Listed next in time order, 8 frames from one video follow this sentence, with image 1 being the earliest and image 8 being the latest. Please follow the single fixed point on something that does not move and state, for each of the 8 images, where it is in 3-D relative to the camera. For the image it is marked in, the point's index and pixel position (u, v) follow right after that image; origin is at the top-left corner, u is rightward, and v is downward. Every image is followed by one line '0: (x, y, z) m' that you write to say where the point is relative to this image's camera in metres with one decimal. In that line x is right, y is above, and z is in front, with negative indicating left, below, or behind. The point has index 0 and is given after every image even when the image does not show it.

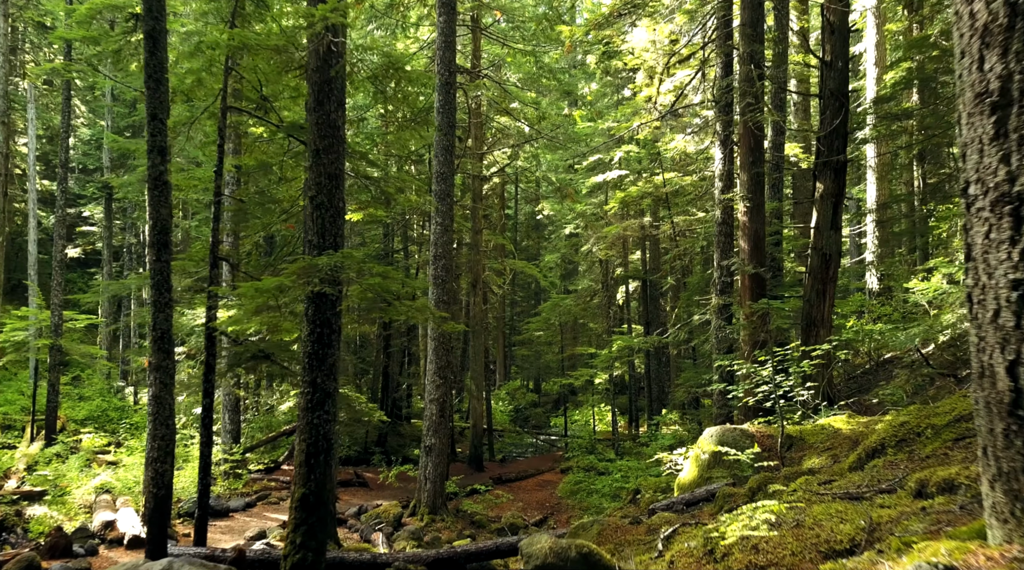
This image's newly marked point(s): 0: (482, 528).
0: (-0.6, -4.9, +17.7) m
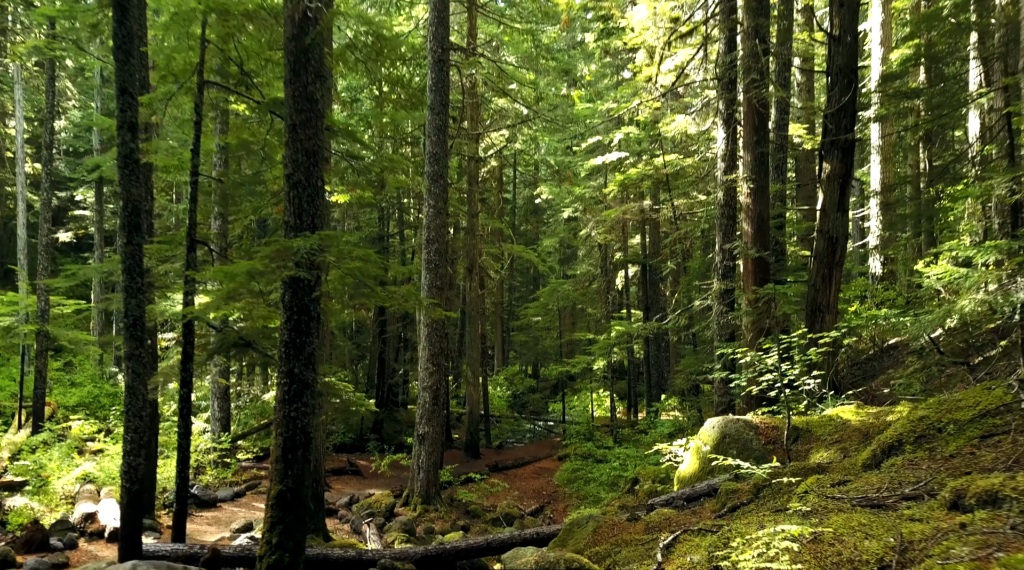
0: (-0.7, -4.6, +17.3) m
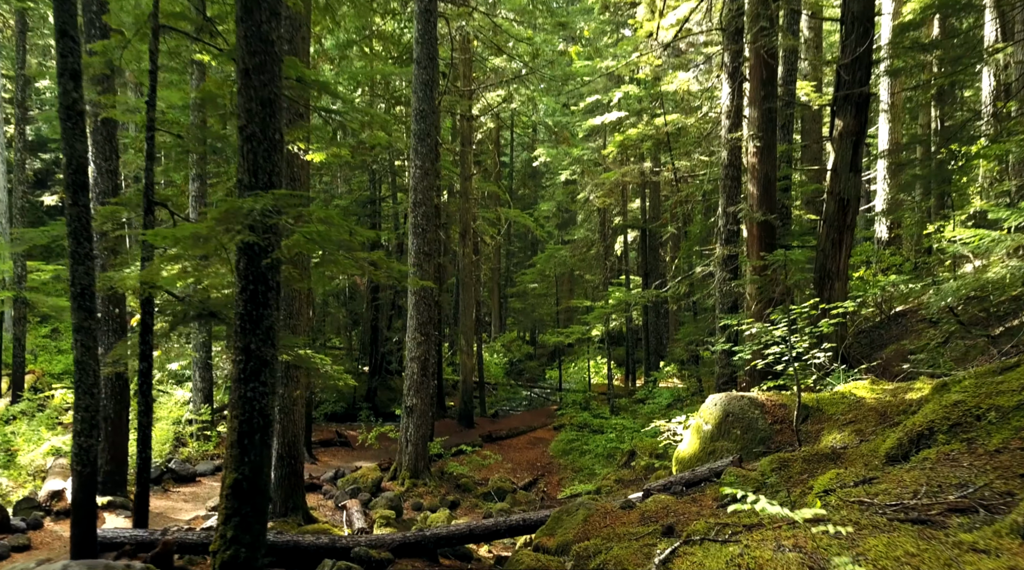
0: (-0.8, -4.0, +16.6) m
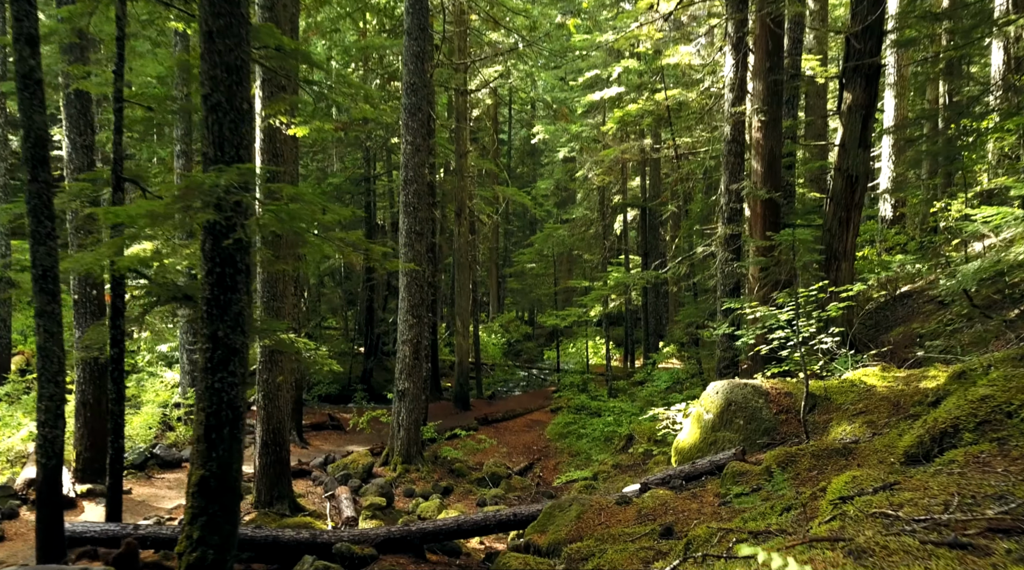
0: (-0.9, -3.6, +16.2) m
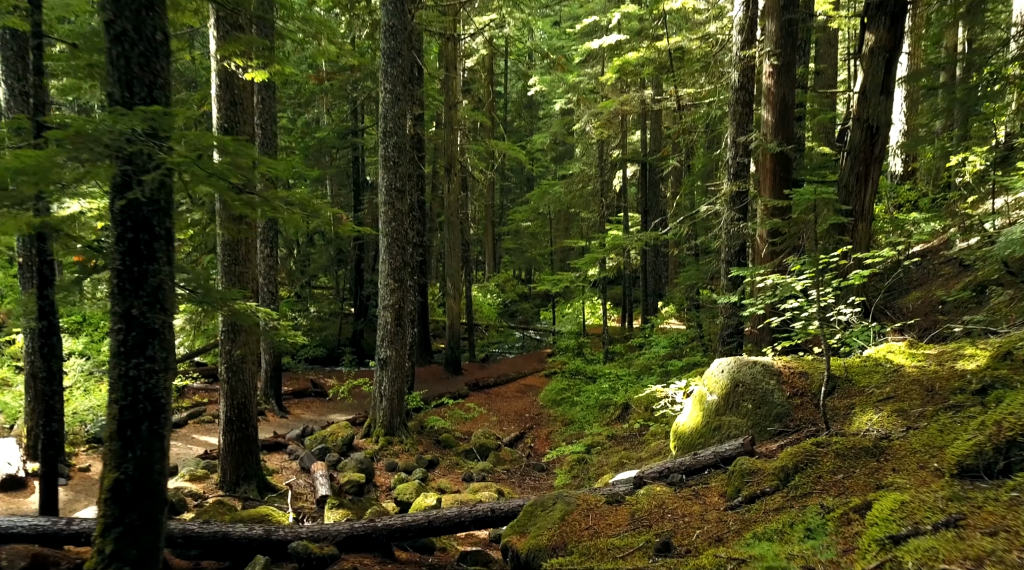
0: (-1.1, -2.9, +15.4) m
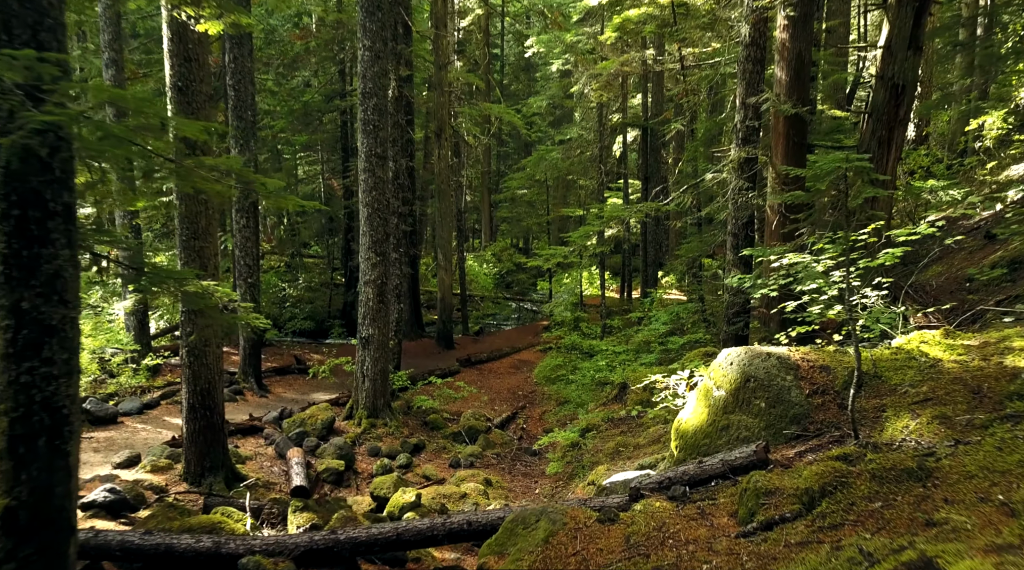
0: (-1.3, -2.4, +14.5) m
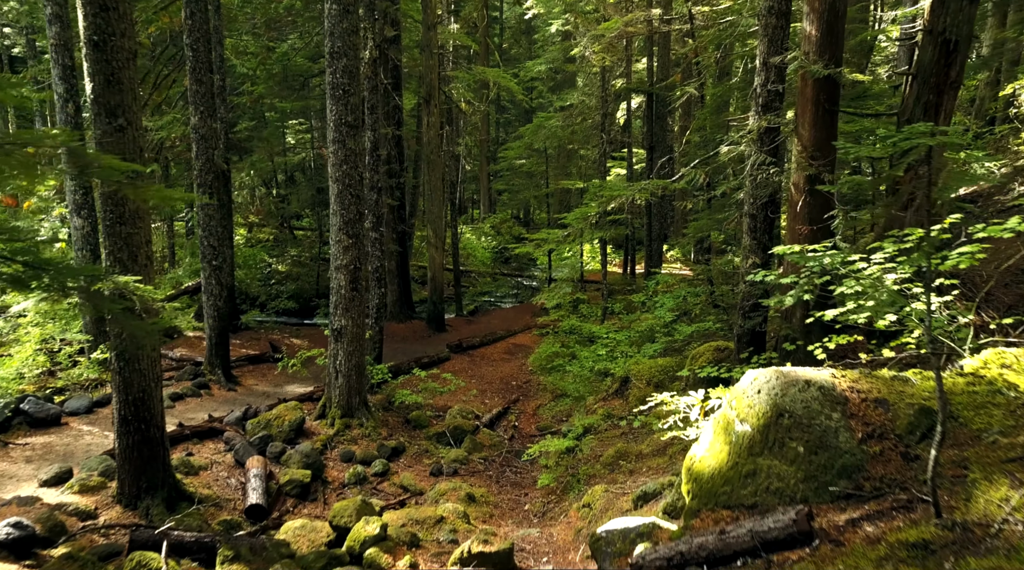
0: (-1.4, -2.2, +13.2) m
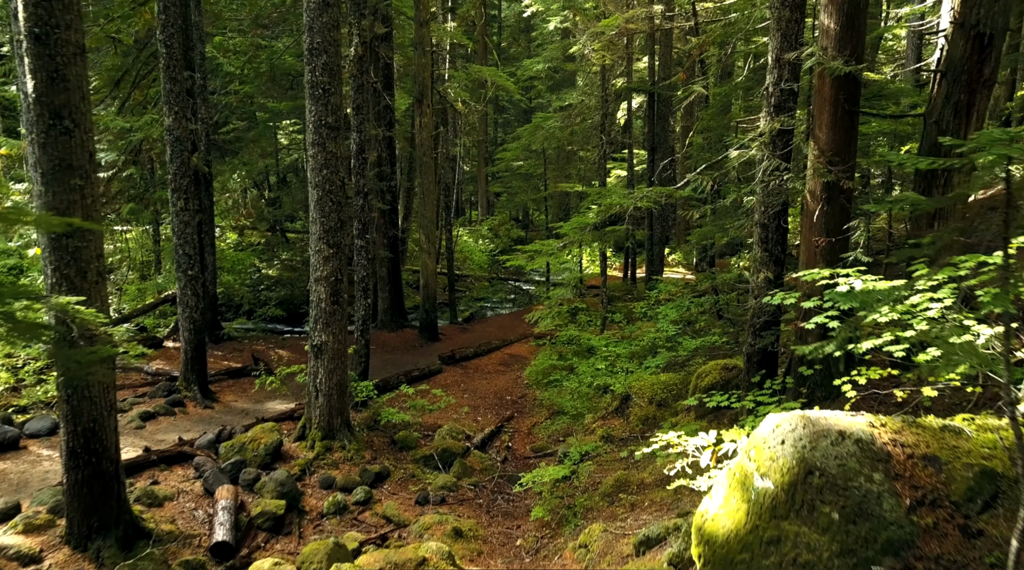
0: (-1.5, -2.4, +12.4) m
